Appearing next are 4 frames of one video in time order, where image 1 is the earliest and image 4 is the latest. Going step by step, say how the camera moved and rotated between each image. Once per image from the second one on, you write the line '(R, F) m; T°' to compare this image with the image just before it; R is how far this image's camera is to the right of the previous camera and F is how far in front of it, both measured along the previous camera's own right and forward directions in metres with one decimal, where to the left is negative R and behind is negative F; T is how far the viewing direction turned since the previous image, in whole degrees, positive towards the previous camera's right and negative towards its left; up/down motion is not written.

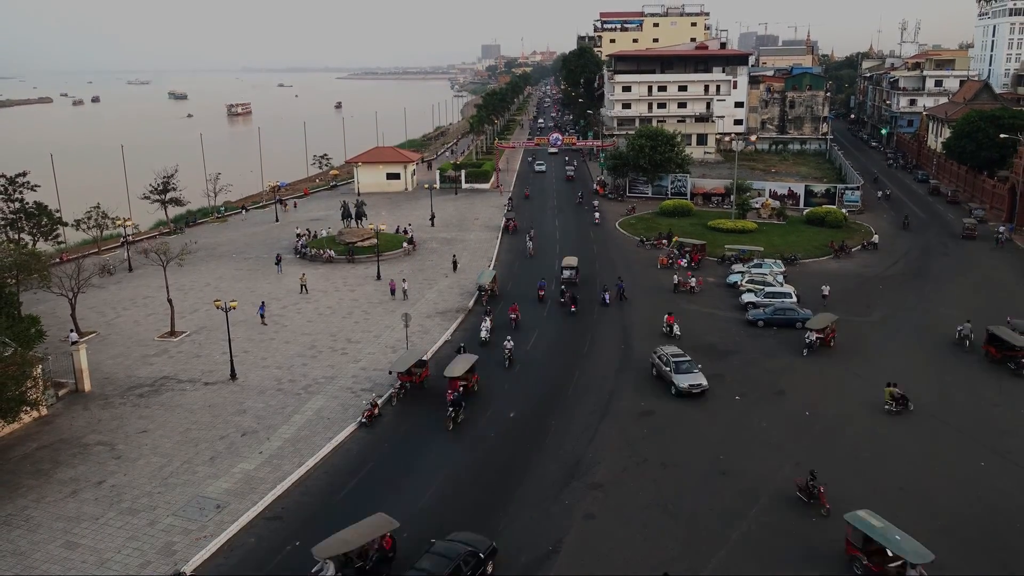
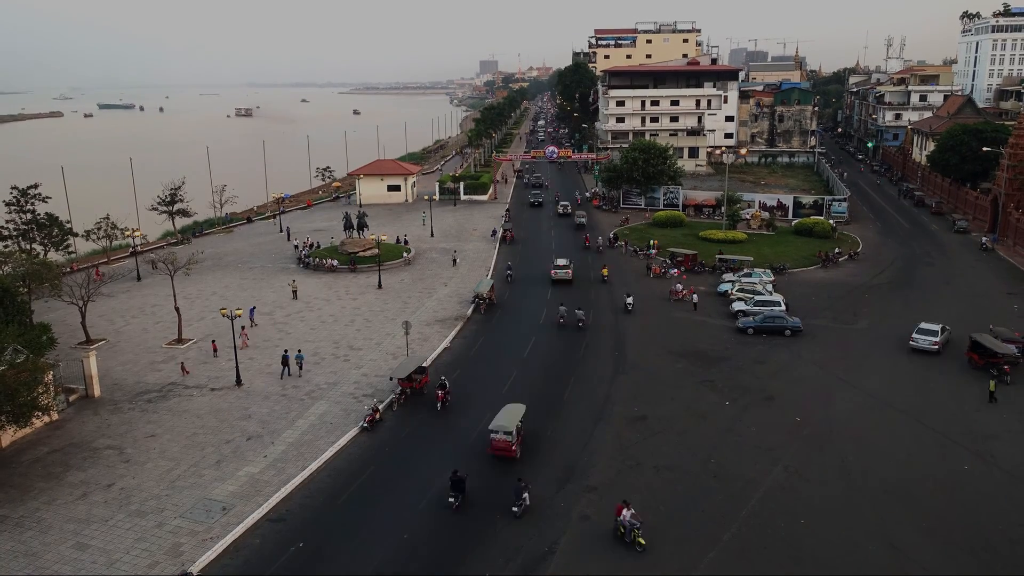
(0.0, -1.0) m; 0°
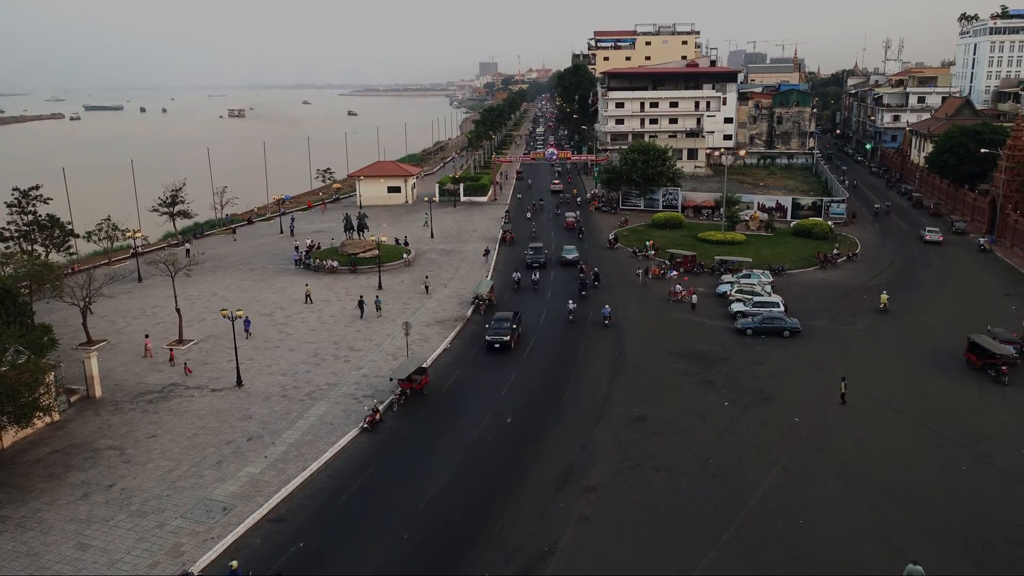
(0.0, -0.1) m; 0°
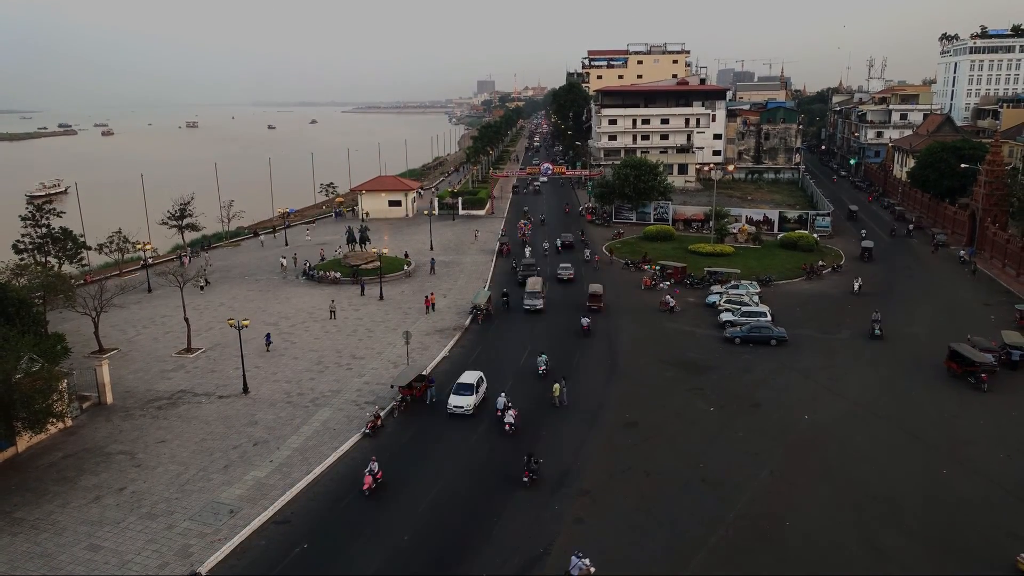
(0.0, -1.2) m; 0°
